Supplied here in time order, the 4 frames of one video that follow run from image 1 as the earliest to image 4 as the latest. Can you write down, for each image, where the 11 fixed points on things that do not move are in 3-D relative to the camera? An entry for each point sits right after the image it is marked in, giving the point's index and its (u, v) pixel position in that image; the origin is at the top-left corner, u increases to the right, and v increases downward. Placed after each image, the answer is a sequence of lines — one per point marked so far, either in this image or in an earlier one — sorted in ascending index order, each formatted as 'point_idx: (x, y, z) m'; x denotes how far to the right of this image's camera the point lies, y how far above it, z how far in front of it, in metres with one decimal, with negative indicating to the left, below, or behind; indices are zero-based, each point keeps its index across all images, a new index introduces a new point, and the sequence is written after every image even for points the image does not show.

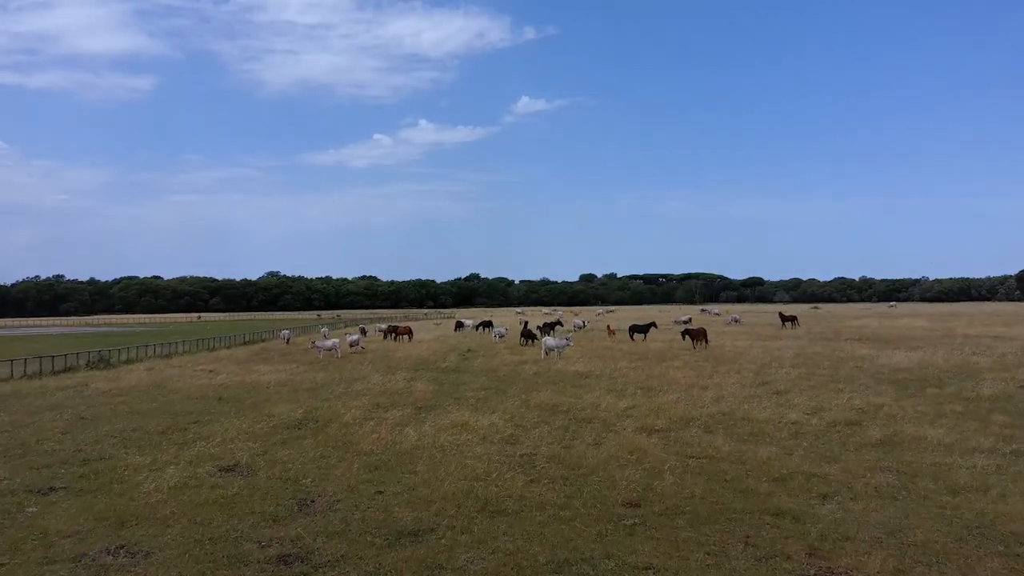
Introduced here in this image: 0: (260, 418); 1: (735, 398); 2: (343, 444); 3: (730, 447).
0: (-5.9, -3.1, +17.0) m
1: (+5.8, -2.9, +19.0) m
2: (-3.2, -3.0, +13.7) m
3: (+3.9, -2.8, +13.0) m
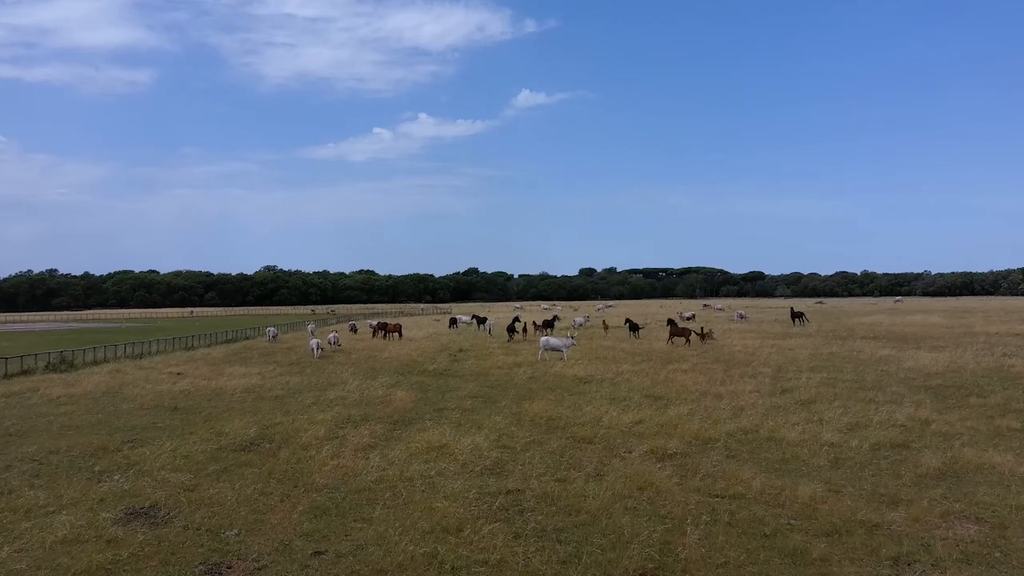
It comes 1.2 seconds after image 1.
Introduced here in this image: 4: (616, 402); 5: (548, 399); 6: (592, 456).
0: (-6.1, -3.0, +14.7) m
1: (+5.6, -2.8, +16.6) m
2: (-3.4, -2.9, +11.3) m
3: (+3.6, -2.8, +10.6) m
4: (+2.6, -2.9, +18.4) m
5: (+0.9, -2.9, +19.1) m
6: (+1.4, -2.9, +12.4) m
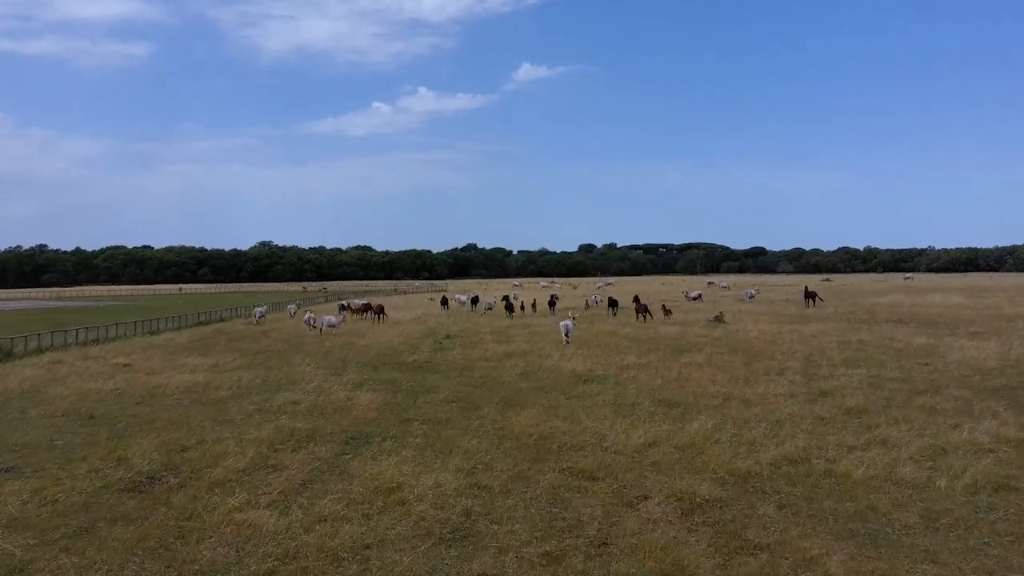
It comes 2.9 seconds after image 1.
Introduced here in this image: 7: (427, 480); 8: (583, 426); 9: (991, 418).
0: (-6.5, -2.8, +11.3) m
1: (+5.2, -2.5, +13.3) m
2: (-3.8, -2.8, +8.0) m
3: (+3.3, -2.7, +7.3) m
4: (+2.3, -2.5, +15.1) m
5: (+0.6, -2.6, +15.8) m
6: (+1.0, -2.7, +9.1) m
7: (-1.2, -2.7, +10.1) m
8: (+1.3, -2.6, +13.7) m
9: (+9.3, -2.5, +14.2) m
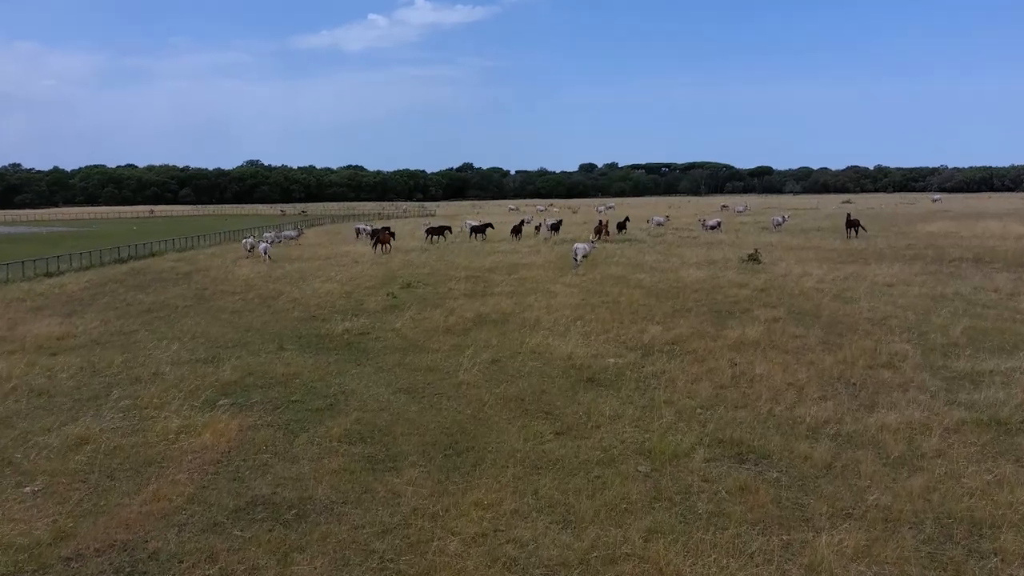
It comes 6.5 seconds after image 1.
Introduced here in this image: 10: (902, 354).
0: (-7.1, -2.8, +4.2) m
1: (+4.6, -2.3, +6.2) m
2: (-4.4, -3.2, +0.9) m
3: (+2.6, -3.2, +0.2) m
4: (+1.7, -2.1, +7.9) m
5: (-0.1, -2.1, +8.7) m
6: (+0.4, -3.0, +2.0) m
7: (-1.9, -2.8, +3.0) m
8: (+0.7, -2.3, +6.6) m
9: (+8.7, -2.2, +7.1) m
10: (+7.3, -1.2, +13.7) m
